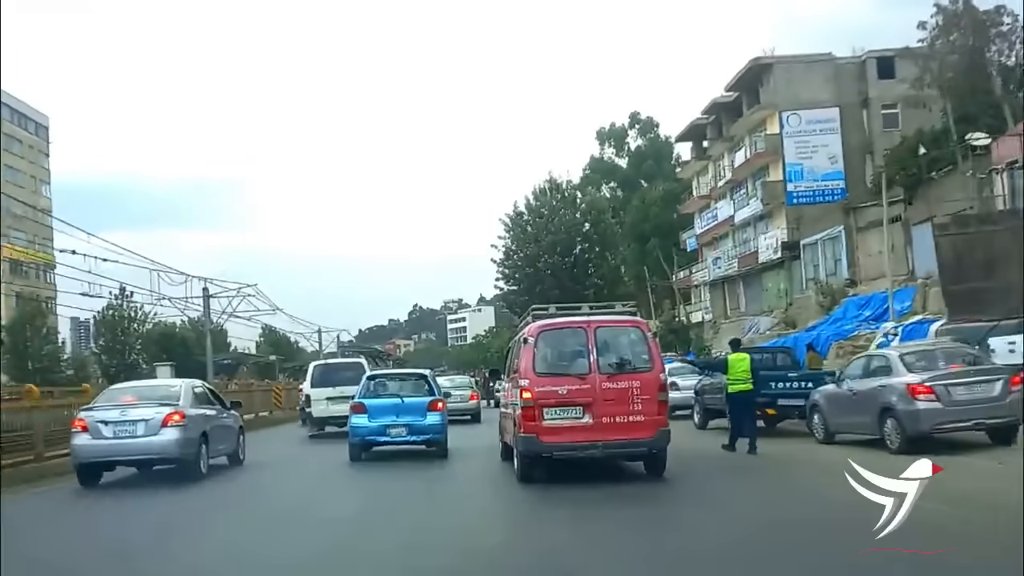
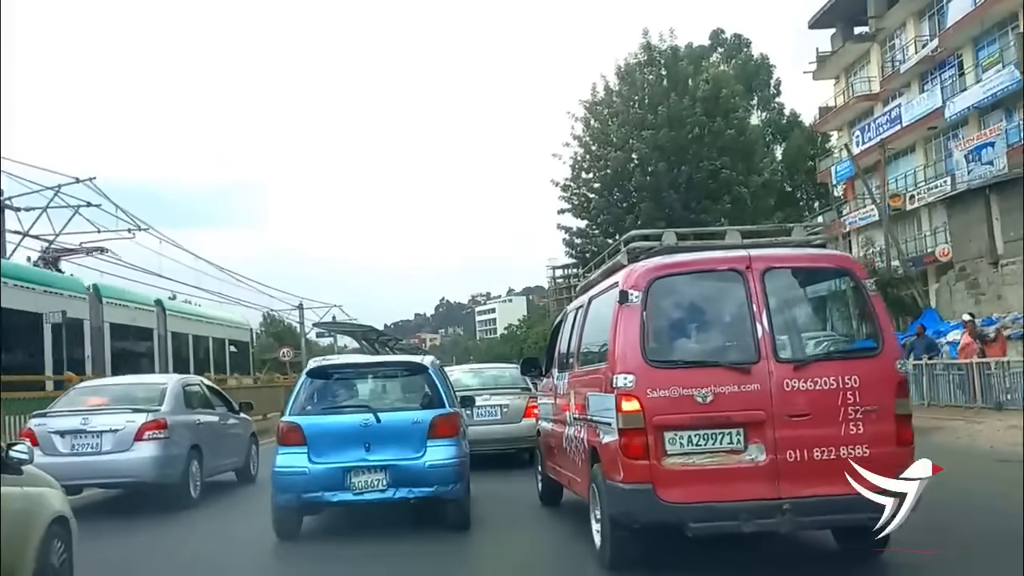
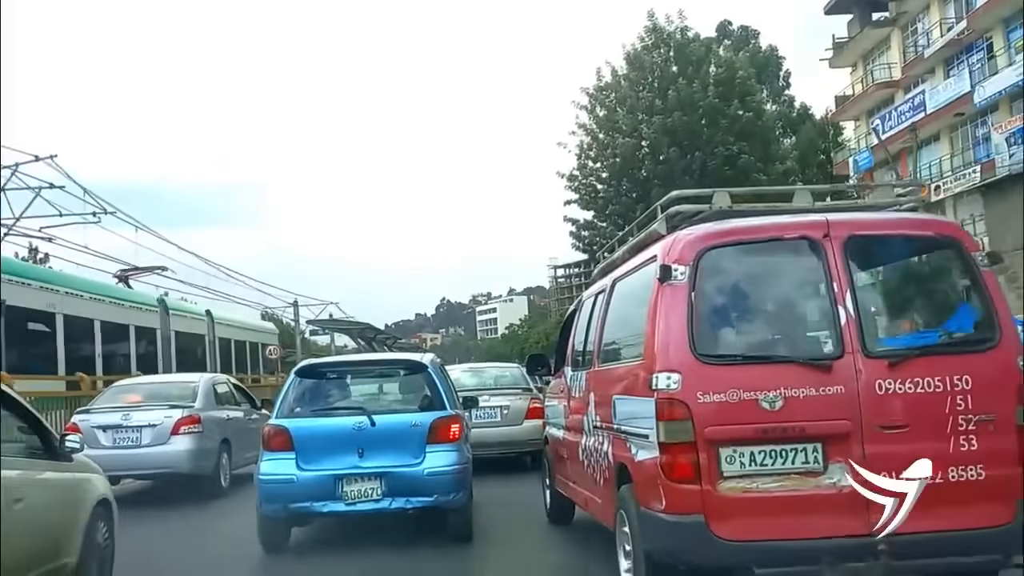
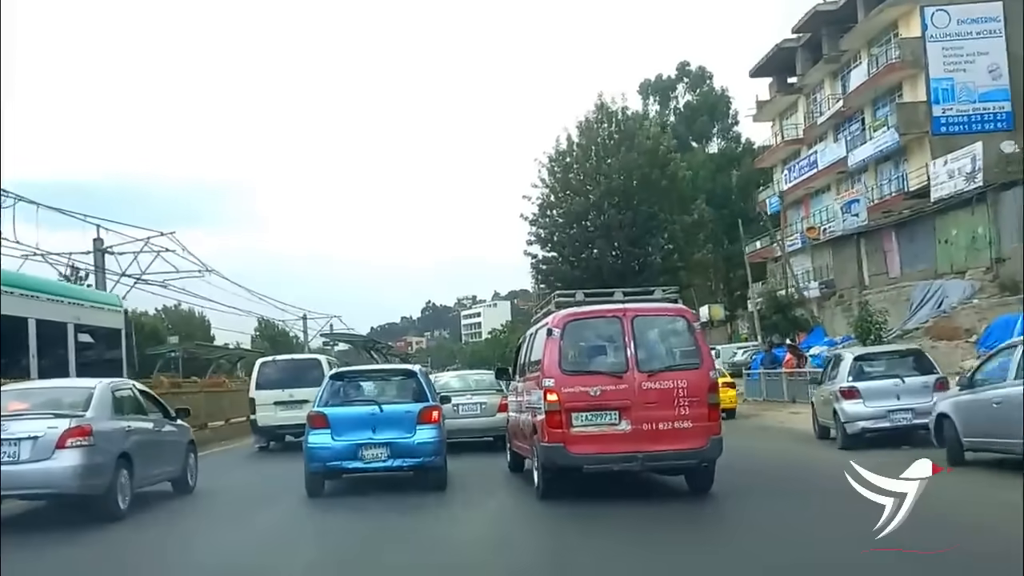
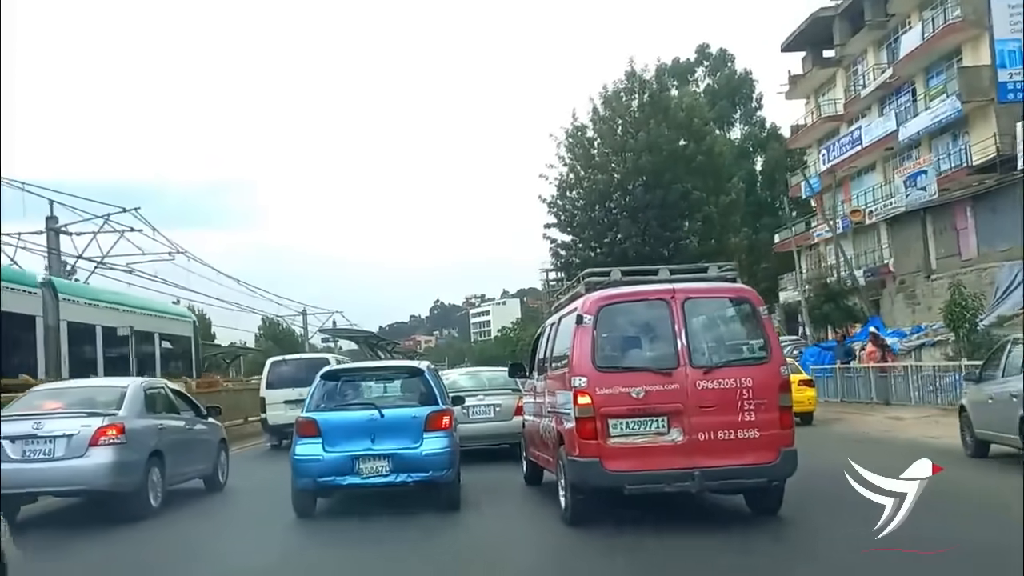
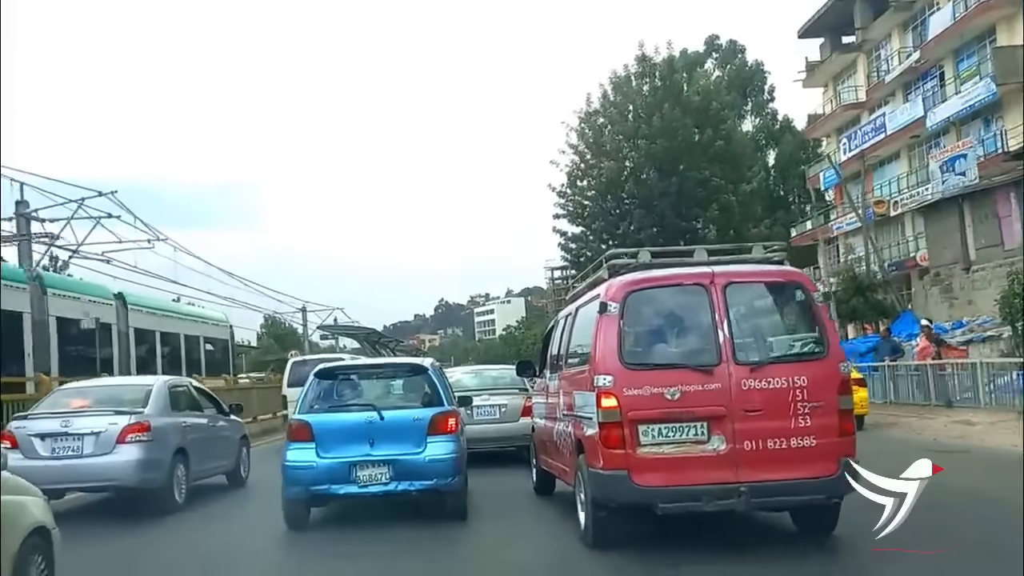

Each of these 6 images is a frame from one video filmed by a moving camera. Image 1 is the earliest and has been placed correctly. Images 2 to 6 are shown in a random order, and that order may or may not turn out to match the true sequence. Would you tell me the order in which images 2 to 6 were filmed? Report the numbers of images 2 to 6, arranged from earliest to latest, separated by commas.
4, 5, 6, 2, 3
